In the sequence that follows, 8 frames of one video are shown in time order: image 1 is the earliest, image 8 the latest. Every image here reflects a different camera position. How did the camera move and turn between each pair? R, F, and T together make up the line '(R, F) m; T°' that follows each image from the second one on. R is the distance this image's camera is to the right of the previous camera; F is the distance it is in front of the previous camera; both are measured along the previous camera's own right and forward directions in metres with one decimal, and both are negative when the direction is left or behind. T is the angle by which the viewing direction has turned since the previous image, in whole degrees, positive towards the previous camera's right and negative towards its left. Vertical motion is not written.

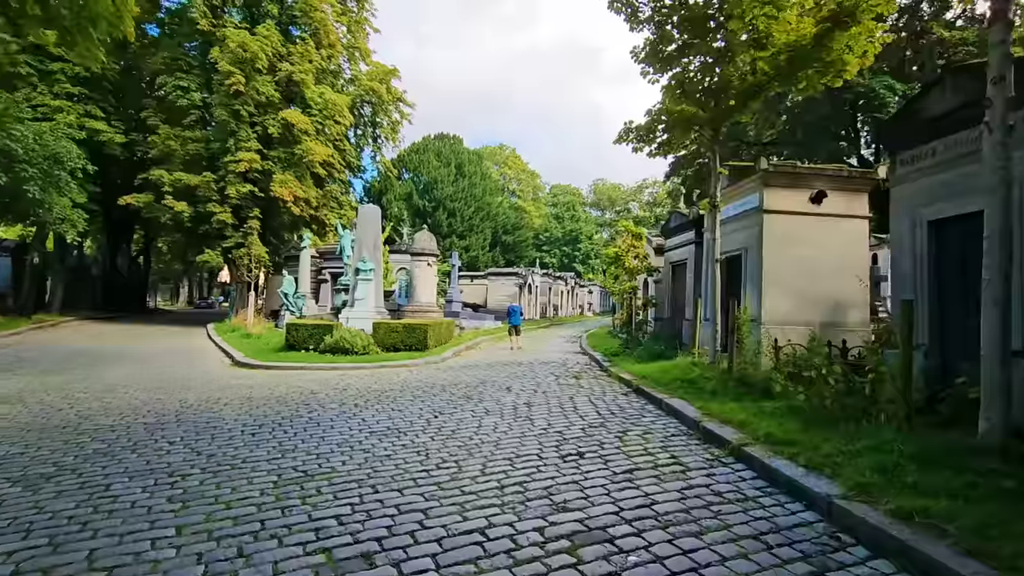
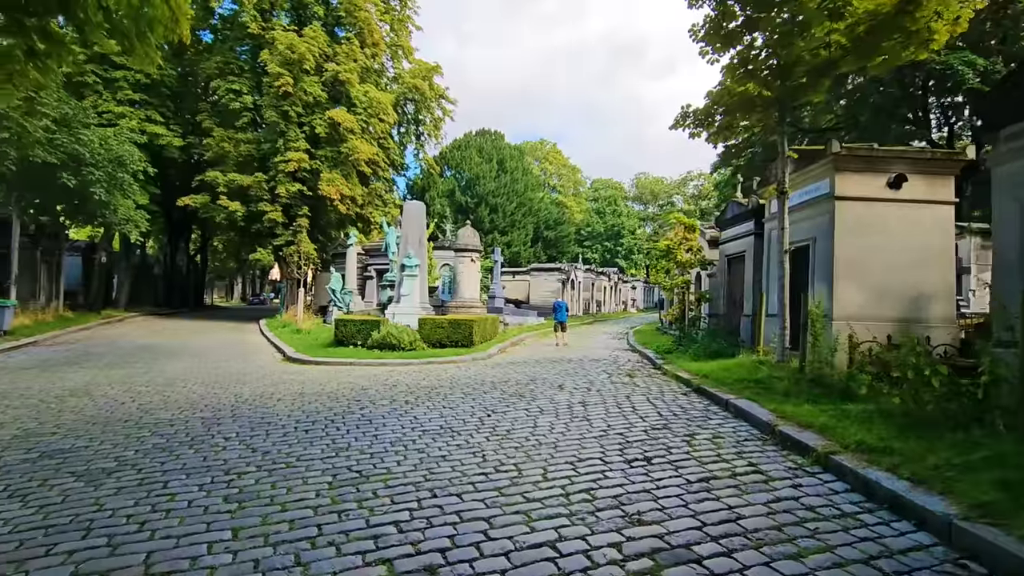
(-0.2, +0.3) m; -4°
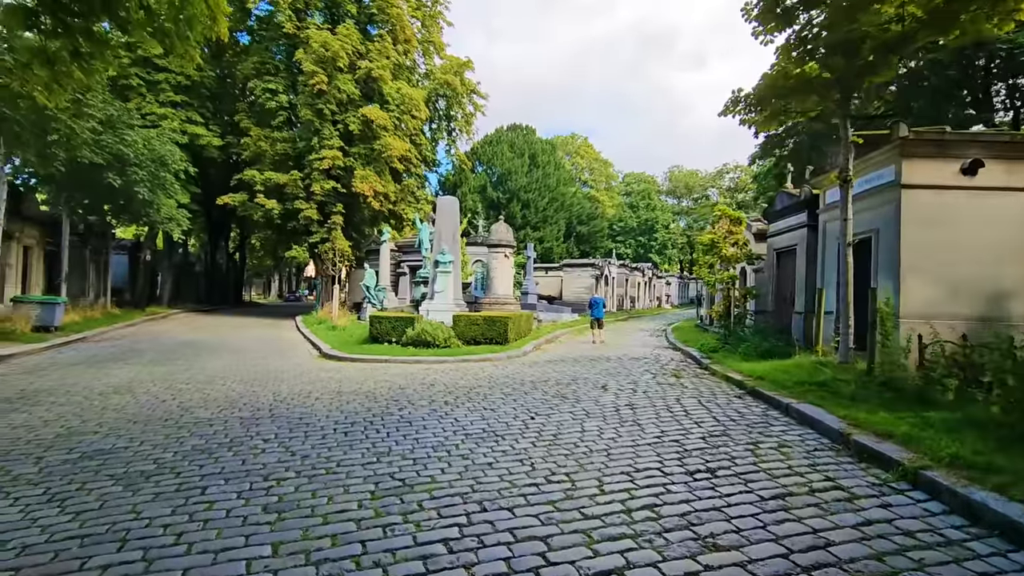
(-0.2, +0.3) m; -3°
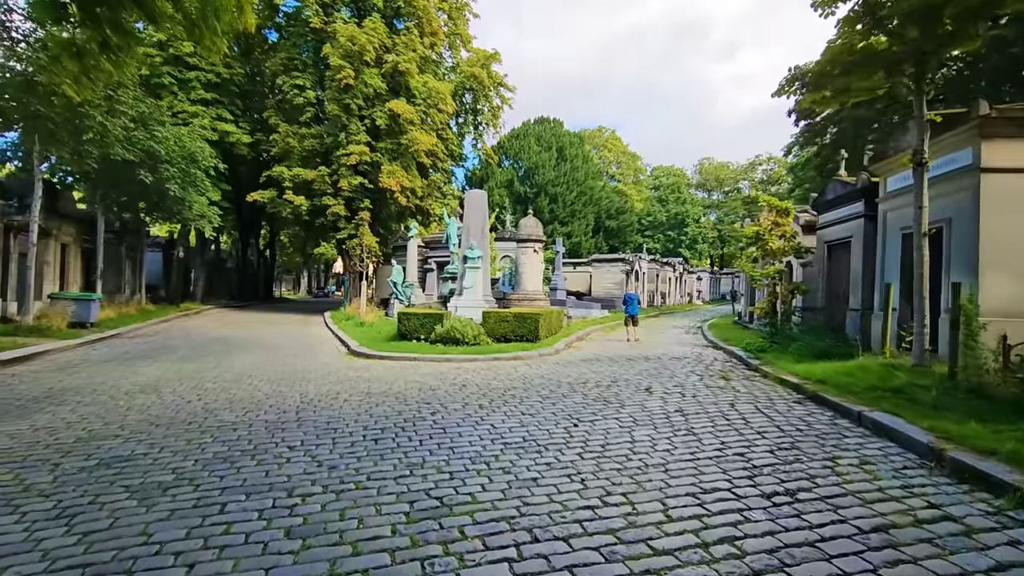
(-0.2, +0.5) m; -3°
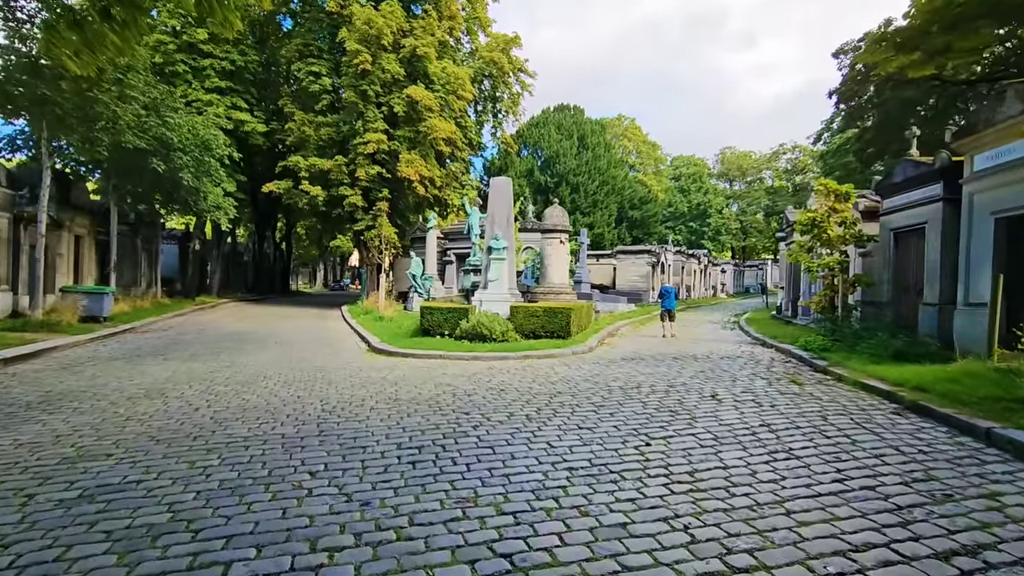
(-0.4, +0.9) m; -2°
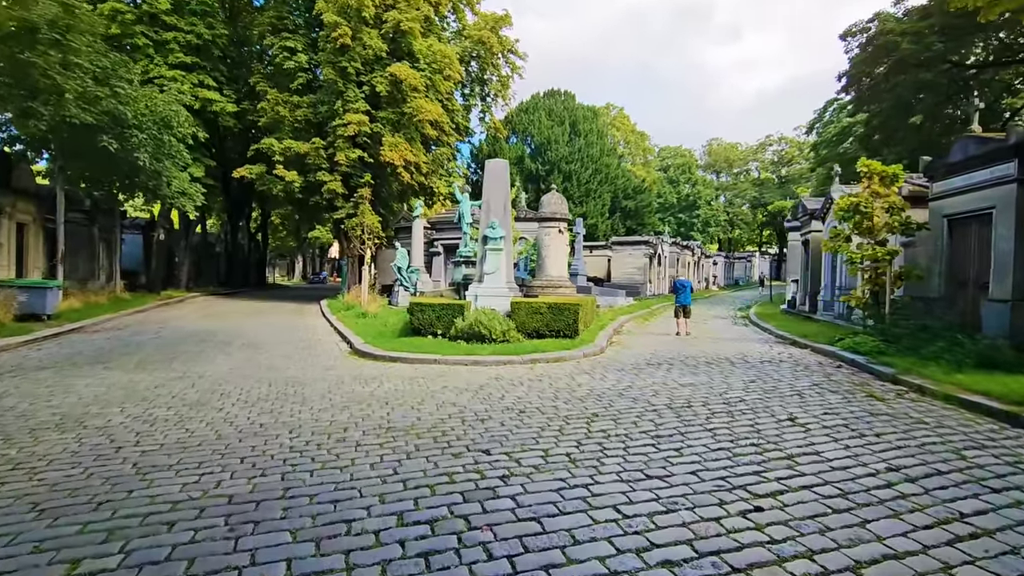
(-0.5, +1.6) m; +2°
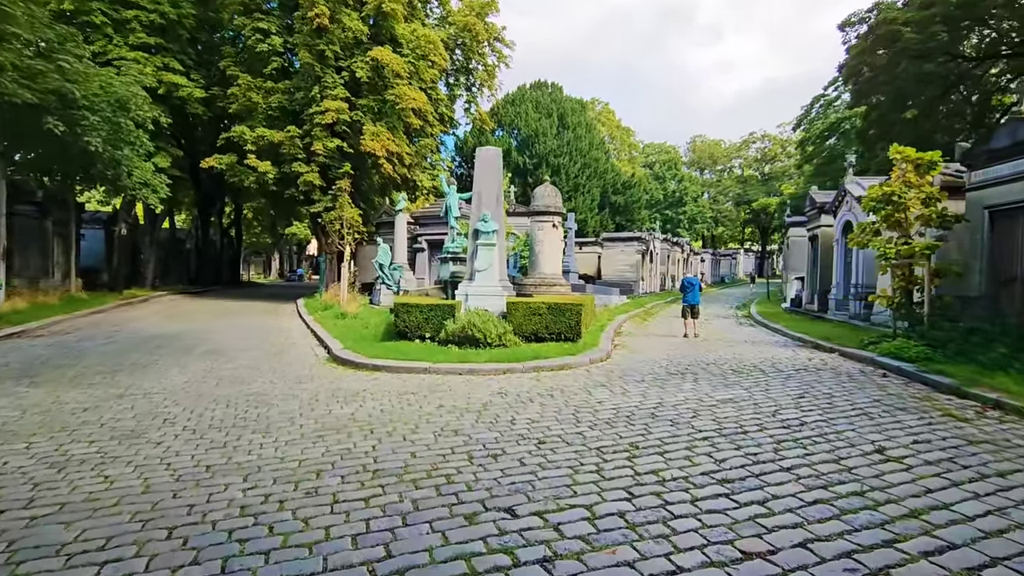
(-0.3, +1.2) m; +2°
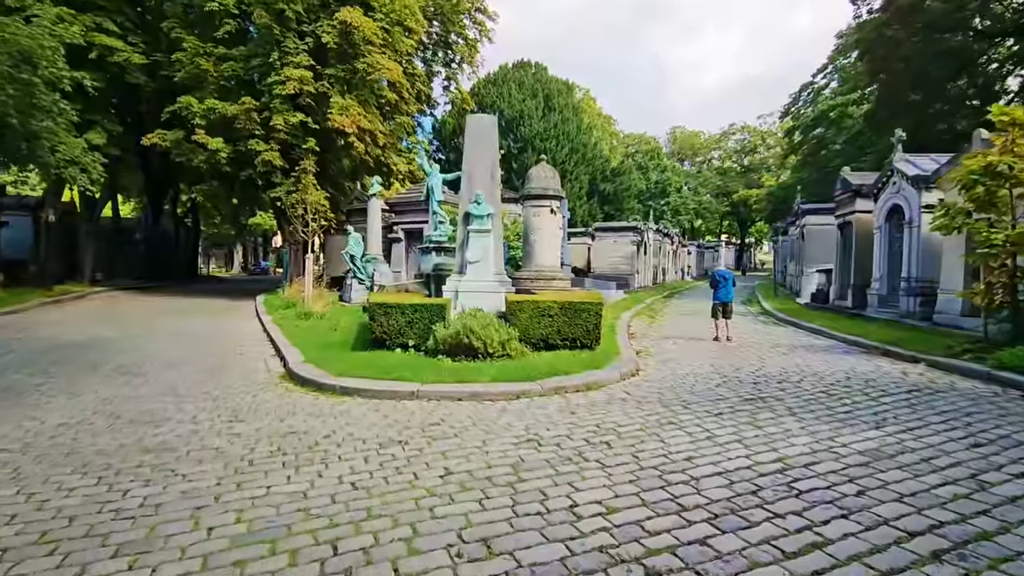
(-0.6, +2.3) m; +3°
